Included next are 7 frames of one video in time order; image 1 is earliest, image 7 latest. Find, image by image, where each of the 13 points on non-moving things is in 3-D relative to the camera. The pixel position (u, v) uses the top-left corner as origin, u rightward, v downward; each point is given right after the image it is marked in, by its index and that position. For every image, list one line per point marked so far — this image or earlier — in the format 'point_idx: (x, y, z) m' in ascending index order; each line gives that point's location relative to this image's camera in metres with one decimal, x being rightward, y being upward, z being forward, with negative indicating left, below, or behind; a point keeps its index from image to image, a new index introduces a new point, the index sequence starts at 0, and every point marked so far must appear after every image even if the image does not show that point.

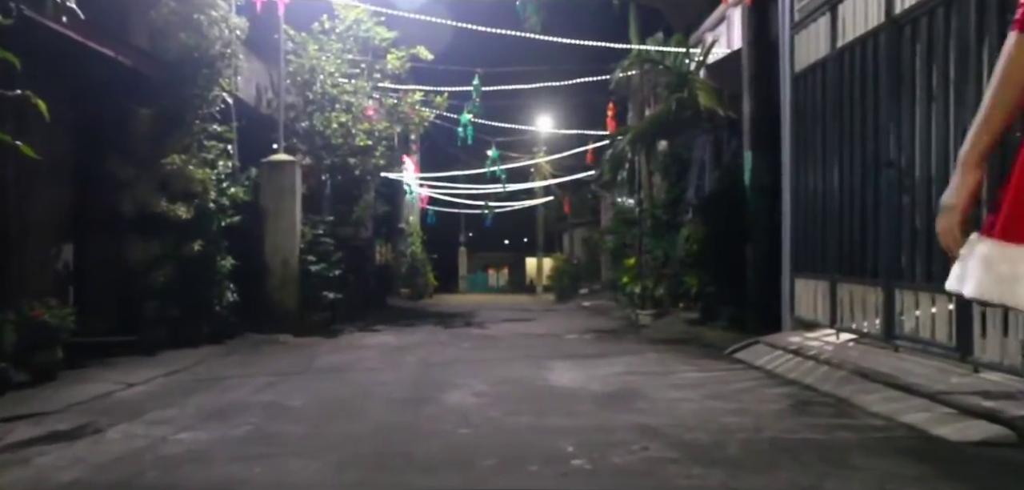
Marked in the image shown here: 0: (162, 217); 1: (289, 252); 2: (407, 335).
0: (-4.2, +0.3, +8.8) m
1: (-3.3, -0.1, +10.8) m
2: (-1.7, -1.4, +11.7) m
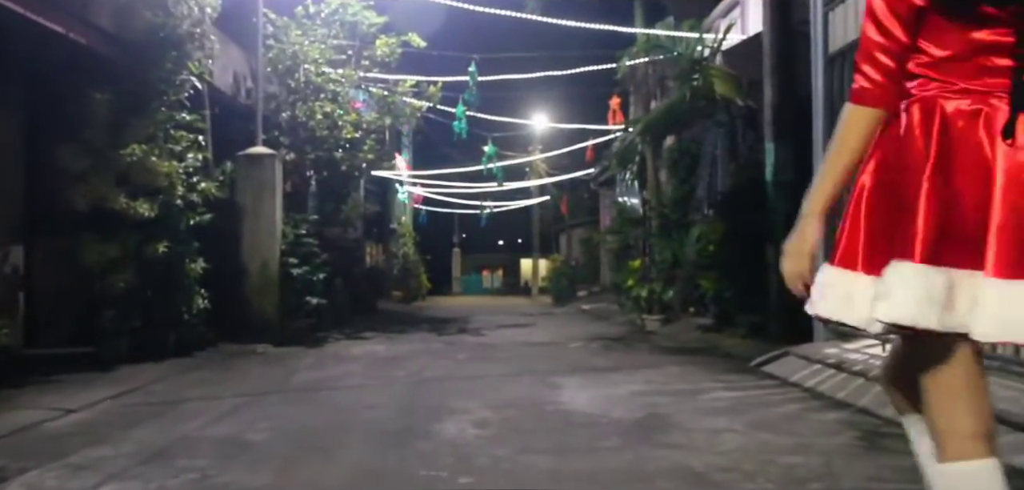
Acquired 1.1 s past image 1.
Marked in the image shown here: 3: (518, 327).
0: (-4.2, +0.3, +7.9) m
1: (-3.3, -0.1, +9.9) m
2: (-1.7, -1.5, +10.8) m
3: (+0.1, -1.6, +14.0) m
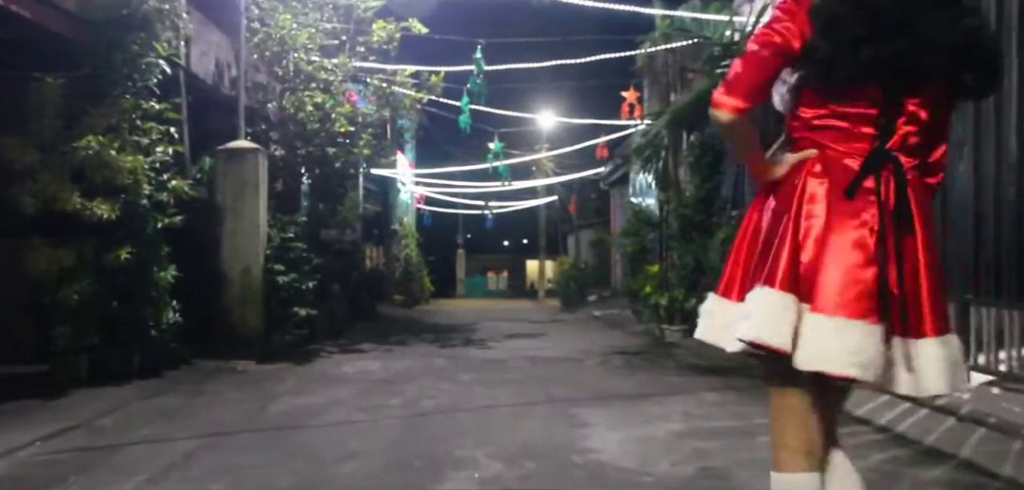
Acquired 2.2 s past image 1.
0: (-4.1, +0.3, +6.8) m
1: (-3.2, -0.2, +8.9) m
2: (-1.6, -1.5, +9.8) m
3: (+0.2, -1.6, +12.9) m
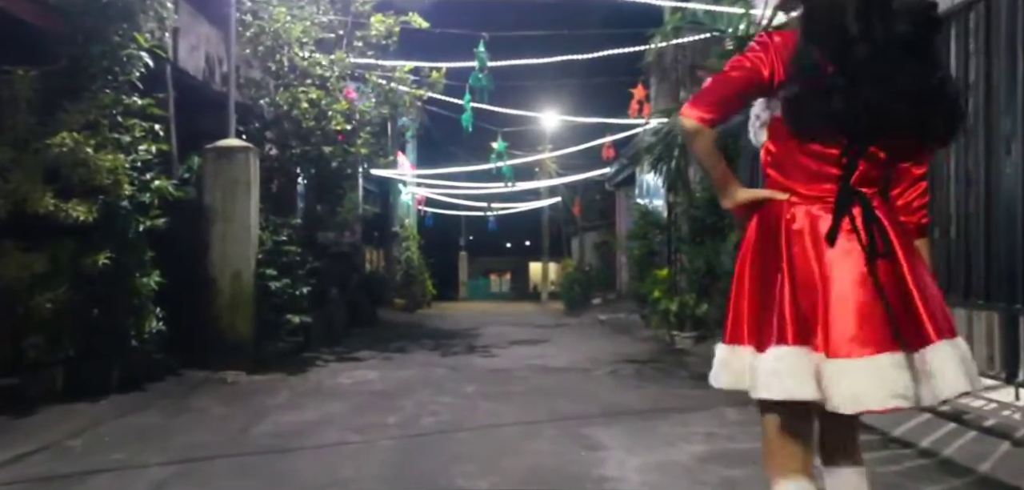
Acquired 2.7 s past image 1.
0: (-4.0, +0.2, +6.4) m
1: (-3.1, -0.2, +8.4) m
2: (-1.5, -1.6, +9.3) m
3: (+0.3, -1.7, +12.4) m
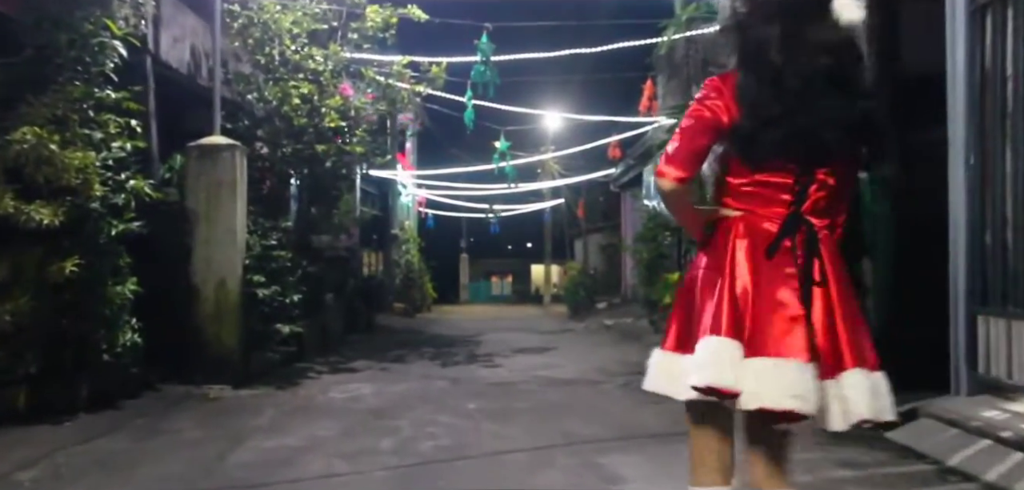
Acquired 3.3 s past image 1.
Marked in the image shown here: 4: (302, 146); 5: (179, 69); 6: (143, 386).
0: (-4.0, +0.2, +5.8) m
1: (-3.1, -0.3, +7.8) m
2: (-1.4, -1.6, +8.7) m
3: (+0.4, -1.7, +11.9) m
4: (-2.8, +1.3, +9.7) m
5: (-3.8, +2.0, +8.4) m
6: (-3.7, -1.4, +7.3) m
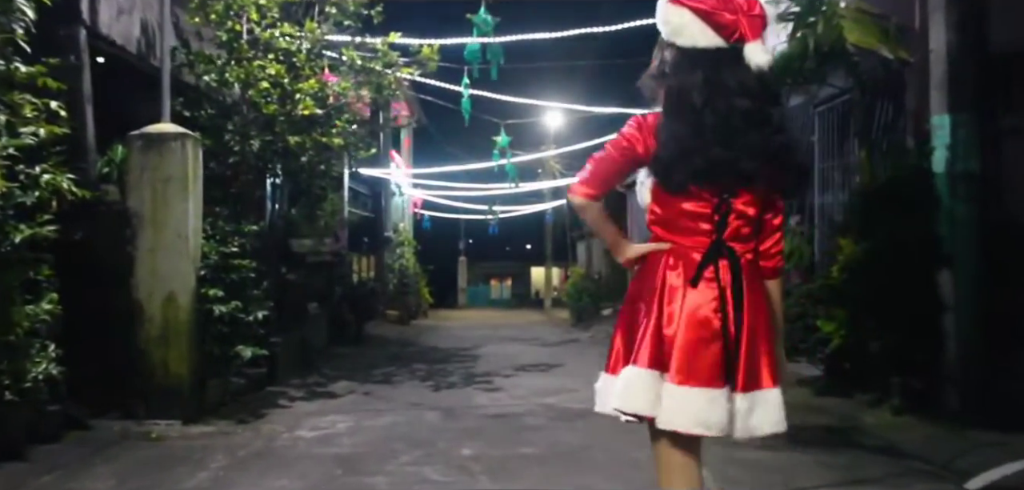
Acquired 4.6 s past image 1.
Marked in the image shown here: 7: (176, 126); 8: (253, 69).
0: (-3.9, +0.1, +4.5) m
1: (-3.0, -0.4, +6.6) m
2: (-1.4, -1.7, +7.4) m
3: (+0.4, -1.8, +10.6) m
4: (-2.8, +1.2, +8.5) m
5: (-3.8, +1.9, +7.1) m
6: (-3.6, -1.5, +6.1) m
7: (-3.1, +1.1, +6.9) m
8: (-2.8, +1.9, +8.1) m
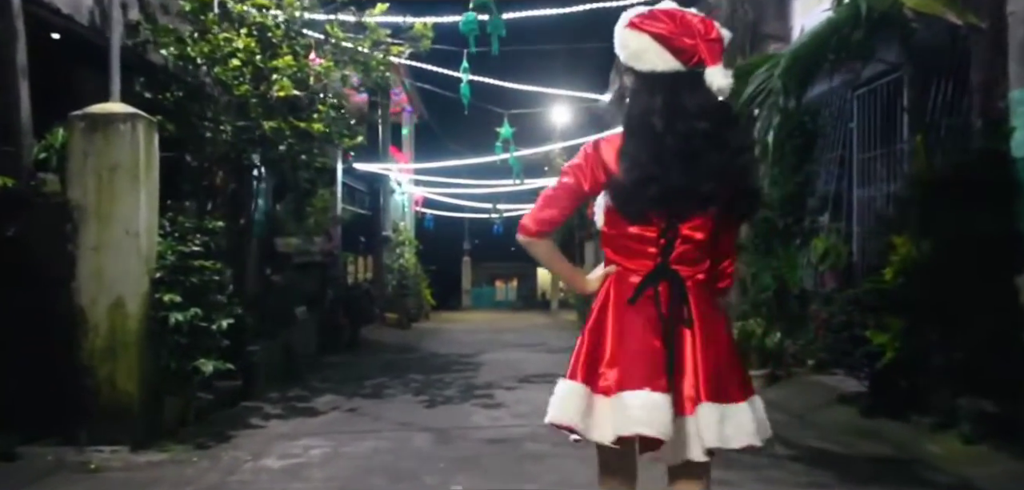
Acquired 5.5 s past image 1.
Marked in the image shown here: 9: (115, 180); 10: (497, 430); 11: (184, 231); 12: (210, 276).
0: (-3.9, +0.1, +3.6) m
1: (-3.0, -0.3, +5.7) m
2: (-1.4, -1.7, +6.5) m
3: (+0.4, -1.8, +9.7) m
4: (-2.7, +1.3, +7.6) m
5: (-3.7, +1.9, +6.2) m
6: (-3.6, -1.5, +5.2) m
7: (-3.1, +1.1, +6.0) m
8: (-2.8, +1.9, +7.2) m
9: (-3.1, +0.5, +5.7) m
10: (-0.1, -1.7, +6.6) m
11: (-2.9, +0.1, +6.7) m
12: (-2.6, -0.3, +6.5) m
